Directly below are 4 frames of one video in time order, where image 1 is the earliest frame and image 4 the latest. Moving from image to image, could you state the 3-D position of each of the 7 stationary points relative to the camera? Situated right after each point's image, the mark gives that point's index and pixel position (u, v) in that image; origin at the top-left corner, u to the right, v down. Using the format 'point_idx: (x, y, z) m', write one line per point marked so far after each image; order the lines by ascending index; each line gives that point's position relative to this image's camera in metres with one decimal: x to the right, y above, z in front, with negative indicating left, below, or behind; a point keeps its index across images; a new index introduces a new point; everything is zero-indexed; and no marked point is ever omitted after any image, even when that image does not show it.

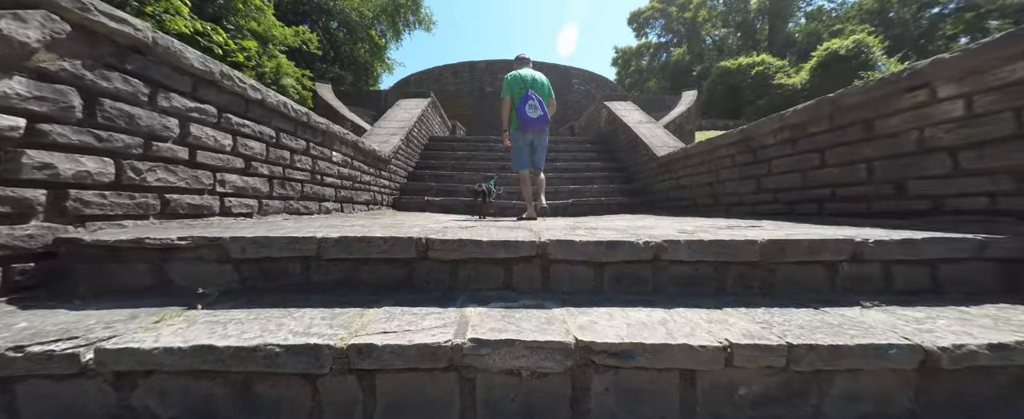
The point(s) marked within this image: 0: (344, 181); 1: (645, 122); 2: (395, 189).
0: (-1.8, +0.3, +3.1) m
1: (+2.5, +1.6, +5.5) m
2: (-1.8, +0.3, +4.6) m
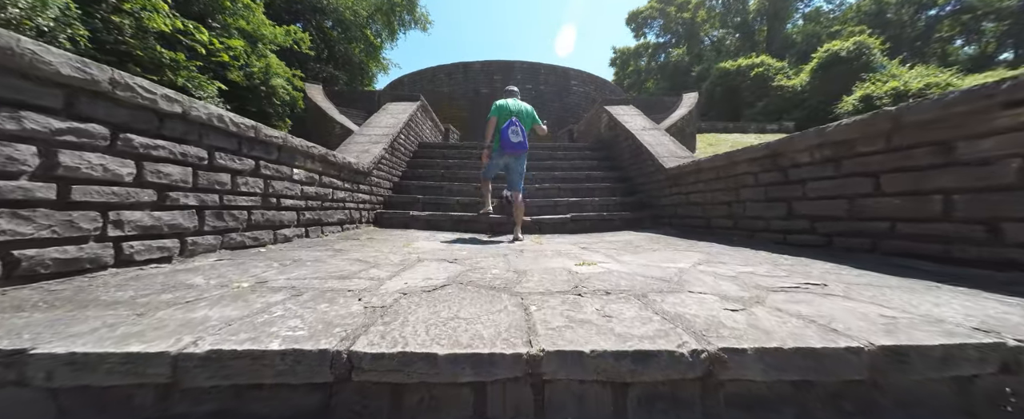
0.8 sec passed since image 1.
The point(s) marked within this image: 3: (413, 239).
0: (-1.8, +0.1, +2.7) m
1: (+2.4, +1.4, +5.1) m
2: (-1.9, +0.1, +4.2) m
3: (-1.0, -0.3, +3.0) m
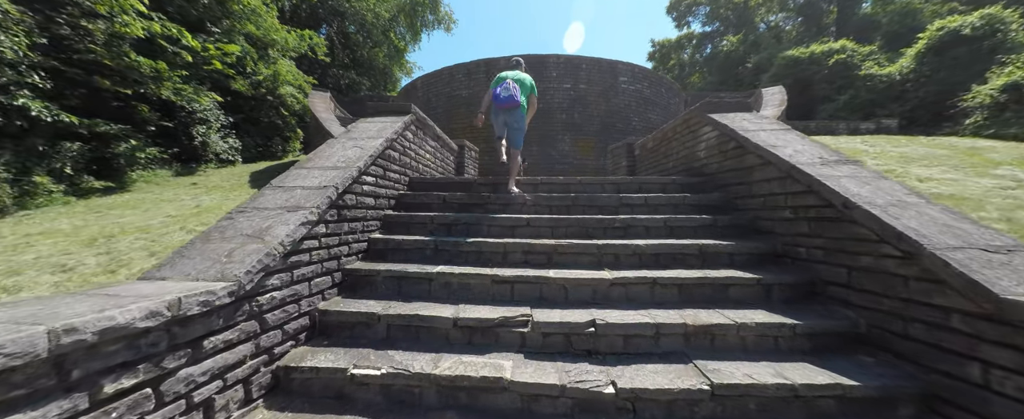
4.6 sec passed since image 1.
0: (-1.6, -0.9, +0.5) m
1: (+2.8, +0.4, +2.6) m
2: (-1.5, -0.9, +2.0) m
3: (-0.8, -1.3, +0.8) m
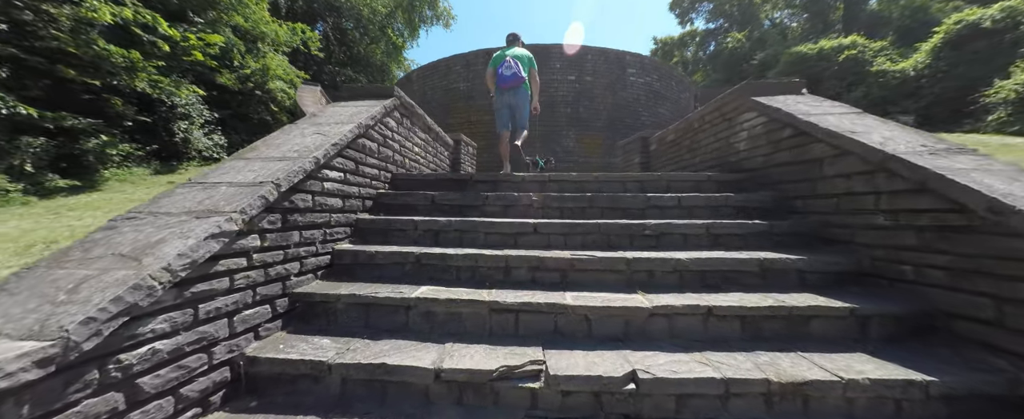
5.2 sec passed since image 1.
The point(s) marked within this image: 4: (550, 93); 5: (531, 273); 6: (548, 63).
0: (-1.6, -0.9, -0.1) m
1: (+2.9, +0.4, +1.9) m
2: (-1.5, -0.9, +1.4) m
3: (-0.7, -1.3, +0.2) m
4: (+1.2, +3.7, +9.4) m
5: (+0.1, -0.5, +2.3) m
6: (+1.1, +4.6, +9.3) m
